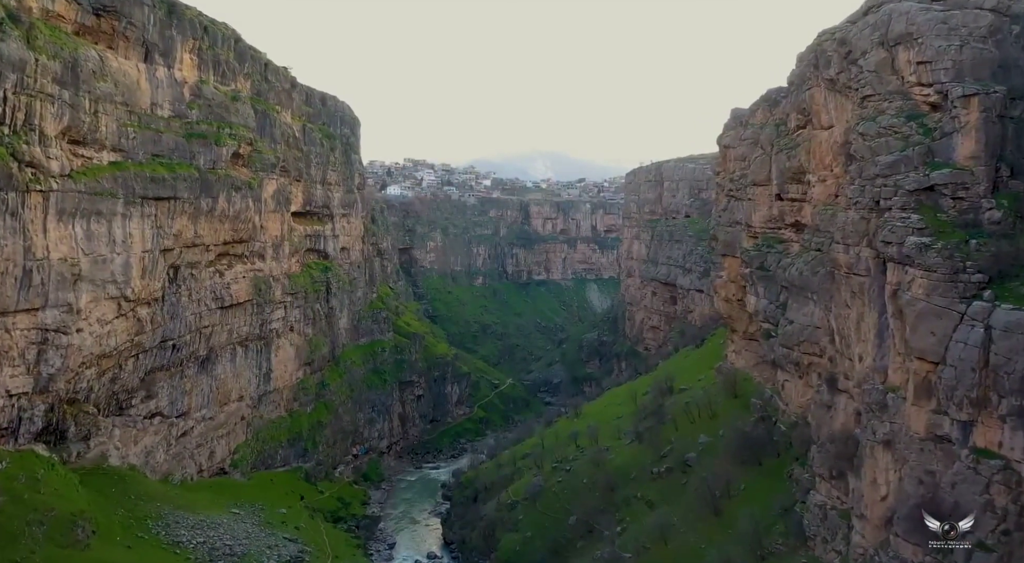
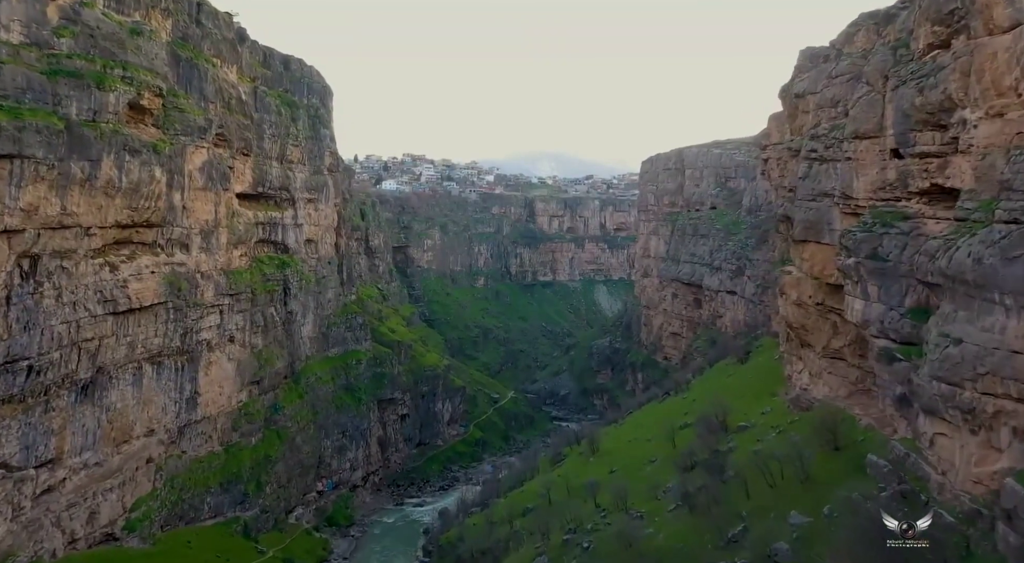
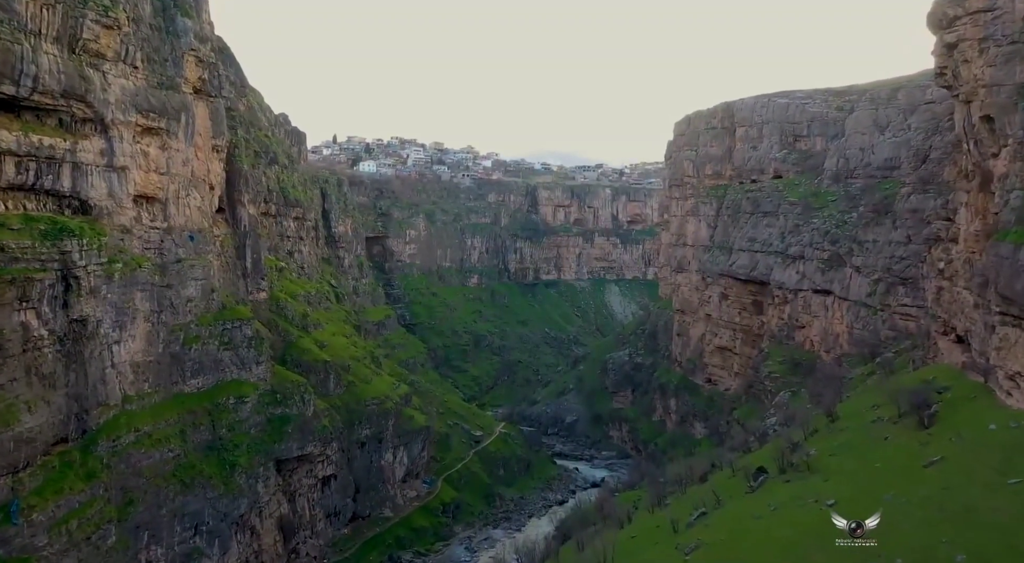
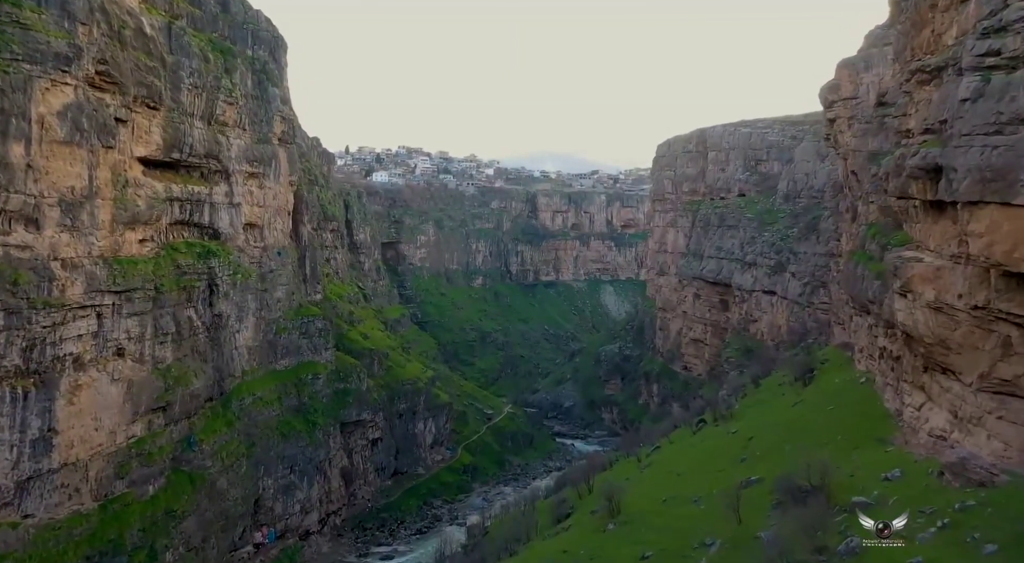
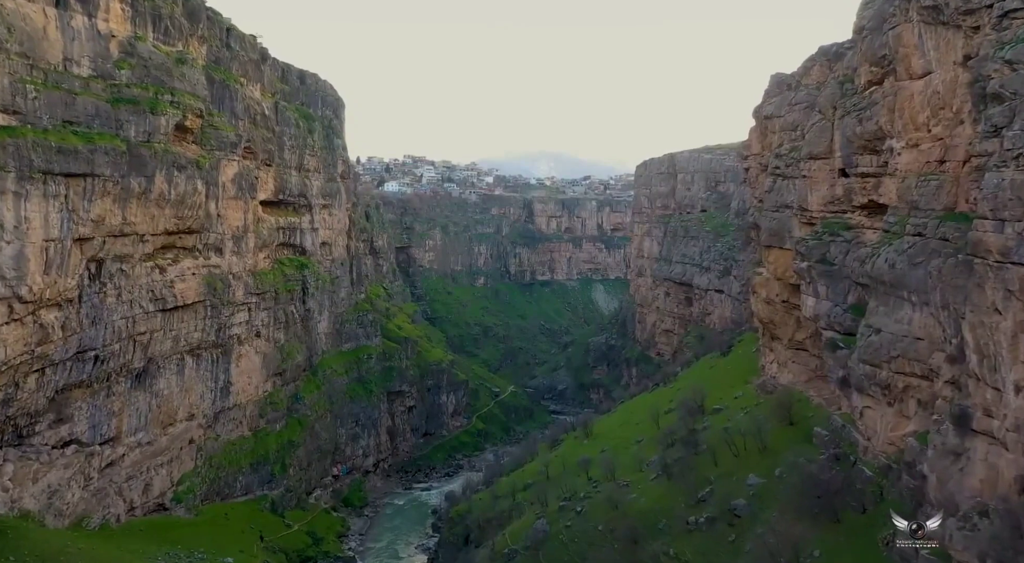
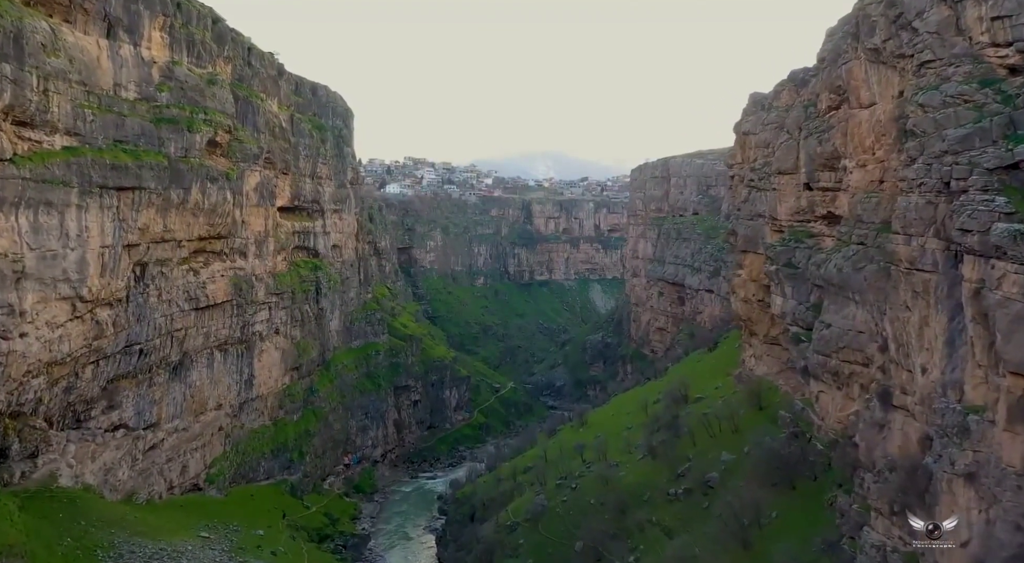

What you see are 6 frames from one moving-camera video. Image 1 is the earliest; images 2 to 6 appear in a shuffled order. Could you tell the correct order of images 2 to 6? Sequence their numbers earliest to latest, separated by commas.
6, 5, 2, 4, 3
